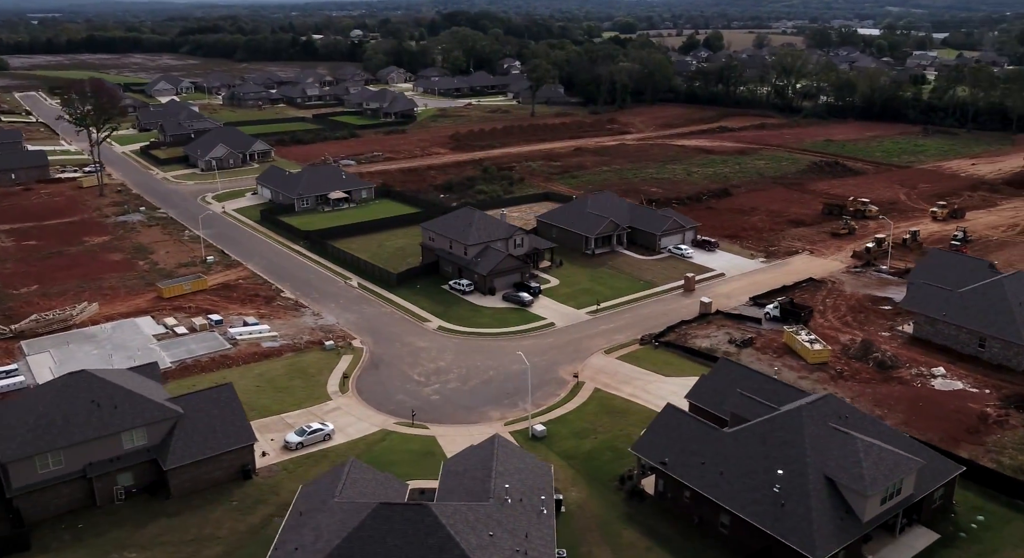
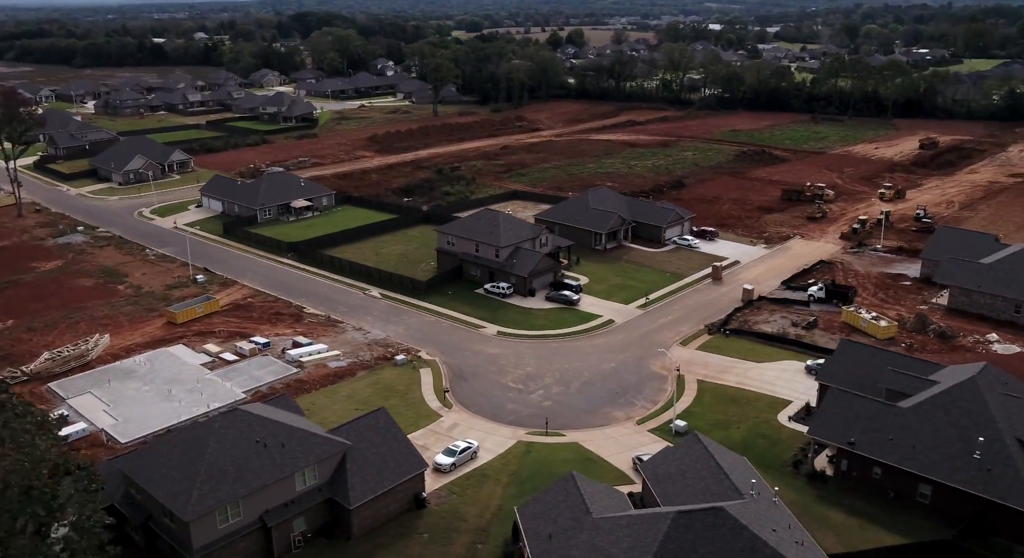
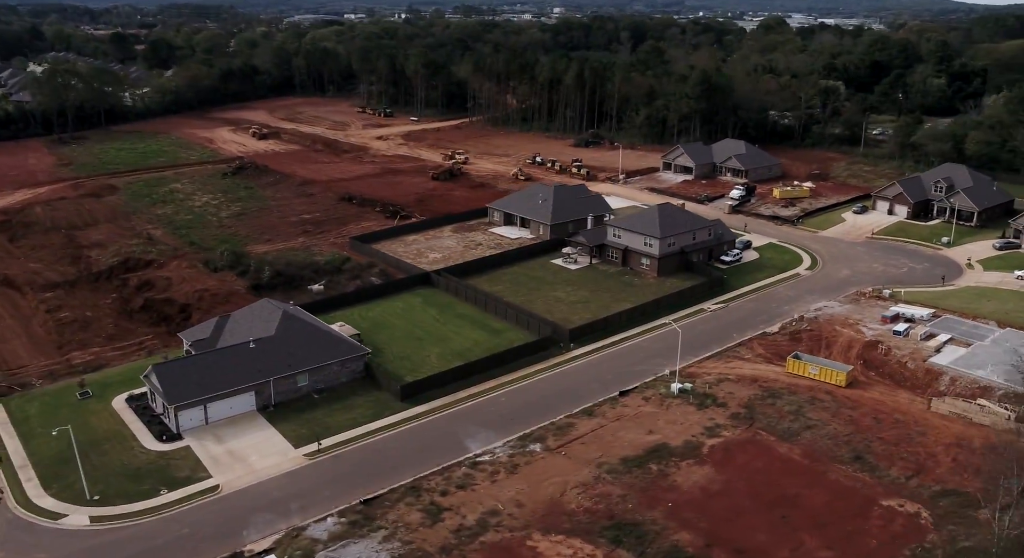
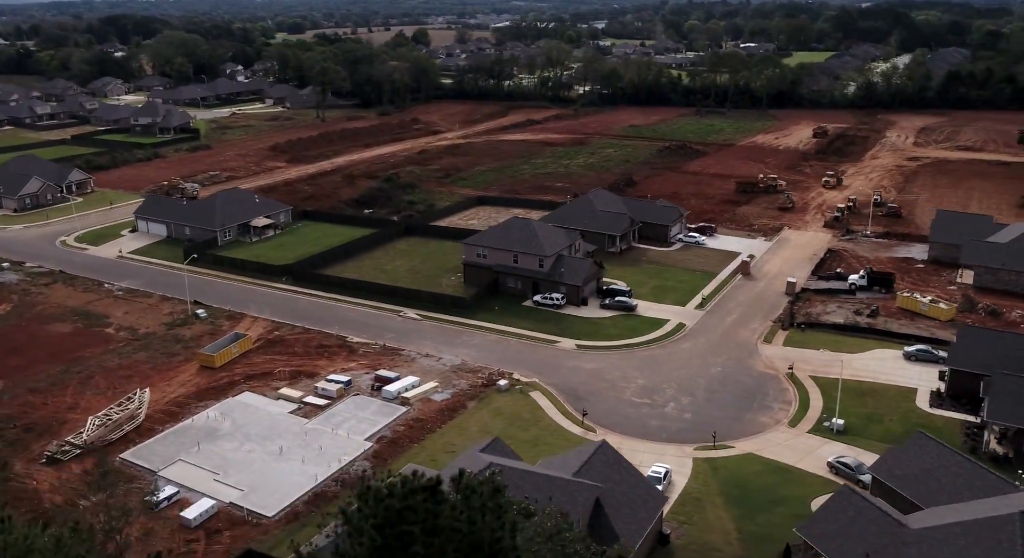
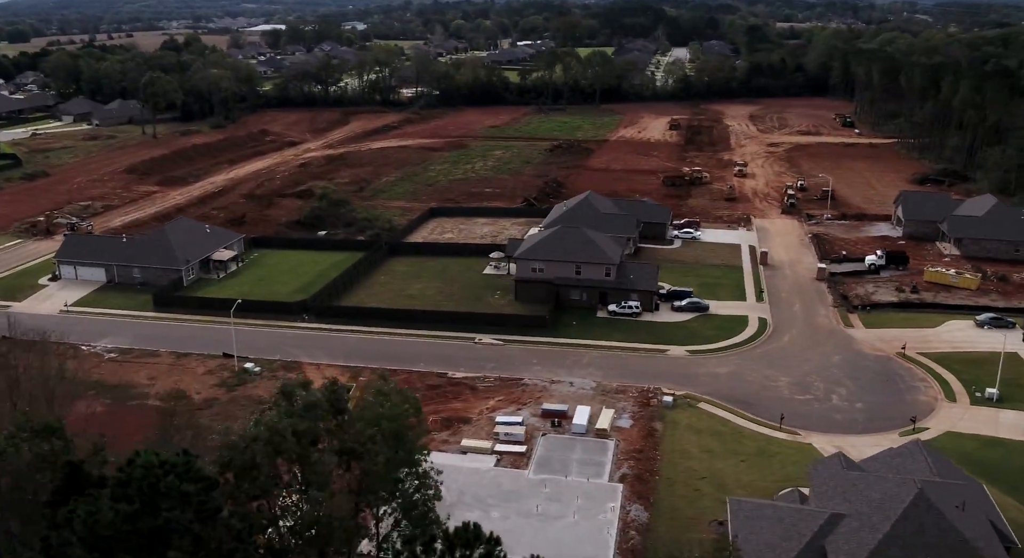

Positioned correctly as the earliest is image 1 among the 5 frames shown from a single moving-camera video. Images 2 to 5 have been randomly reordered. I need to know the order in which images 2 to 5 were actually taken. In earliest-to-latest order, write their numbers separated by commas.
2, 4, 5, 3
